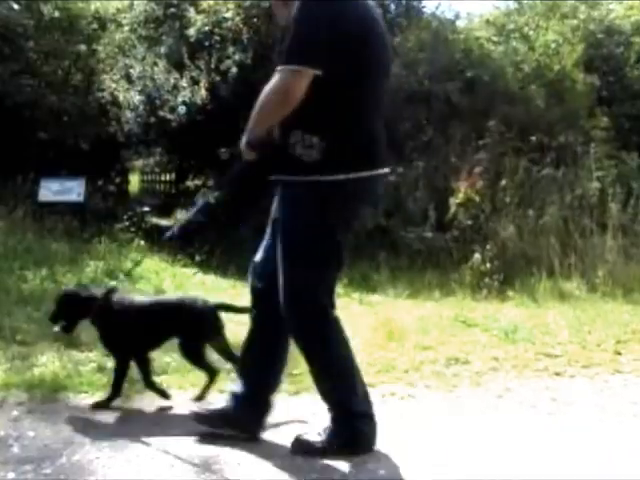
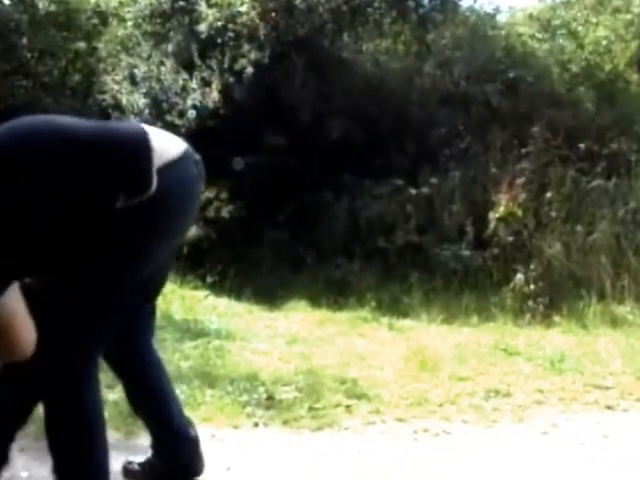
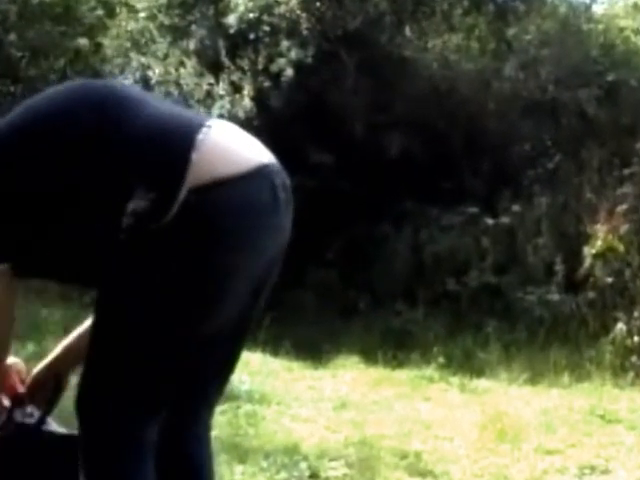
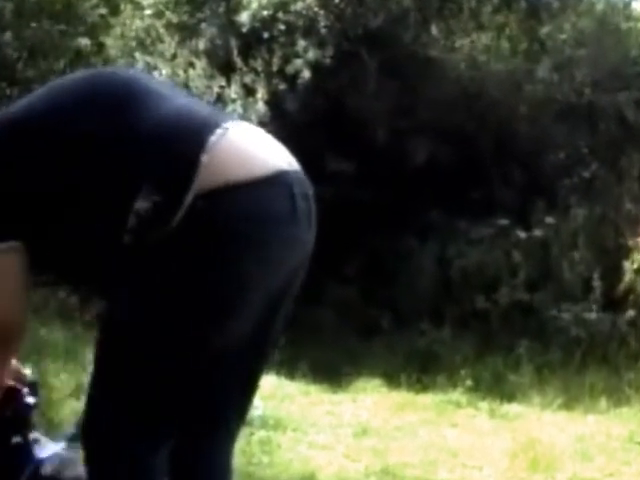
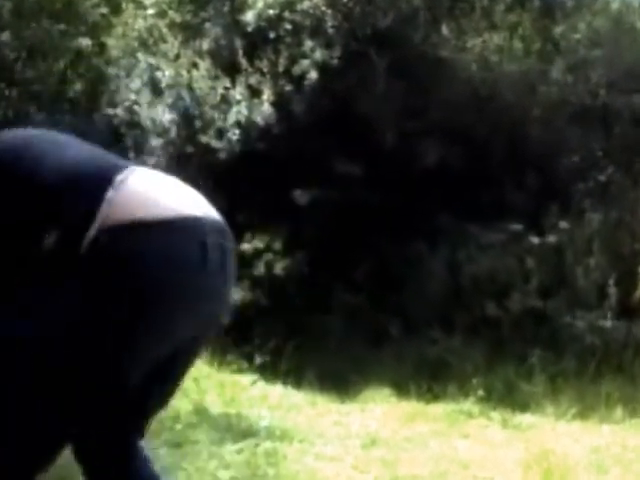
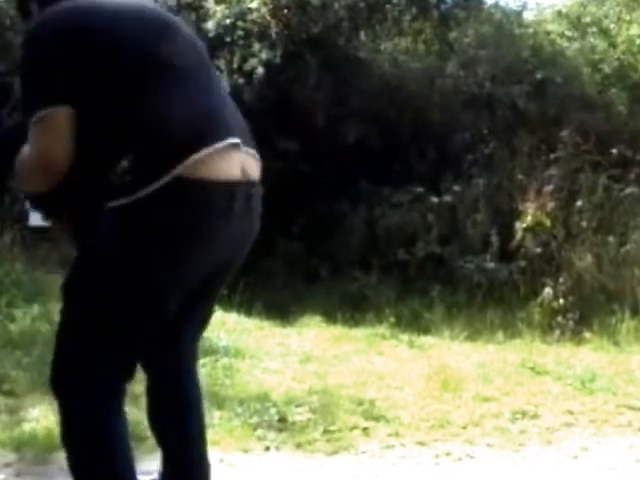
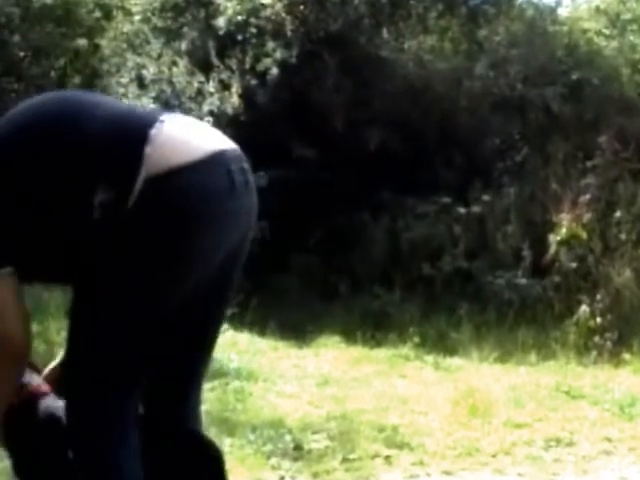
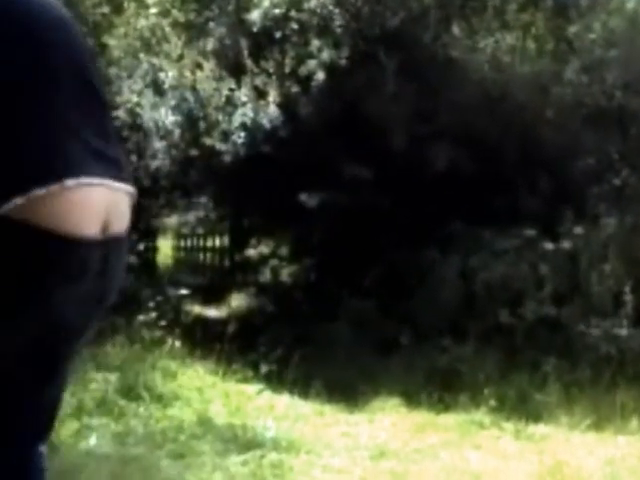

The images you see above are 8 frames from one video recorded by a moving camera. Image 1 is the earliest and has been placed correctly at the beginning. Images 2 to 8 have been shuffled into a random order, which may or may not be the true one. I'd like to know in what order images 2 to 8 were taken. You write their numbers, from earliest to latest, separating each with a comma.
2, 6, 7, 3, 4, 5, 8
